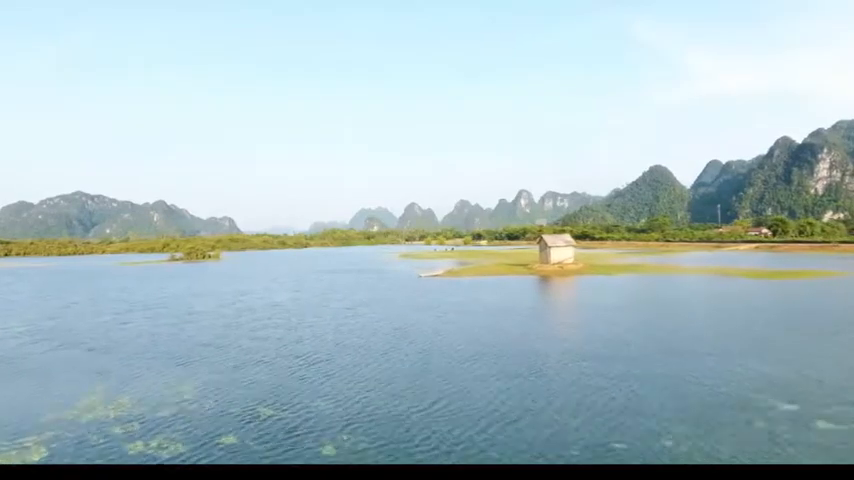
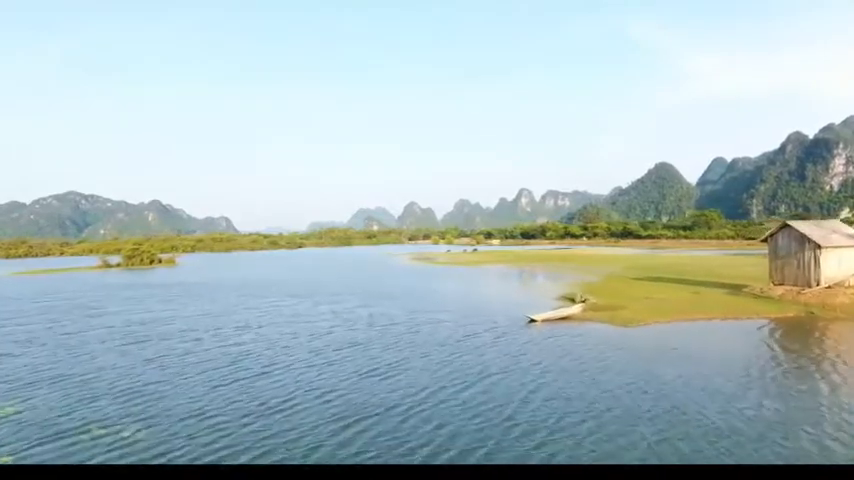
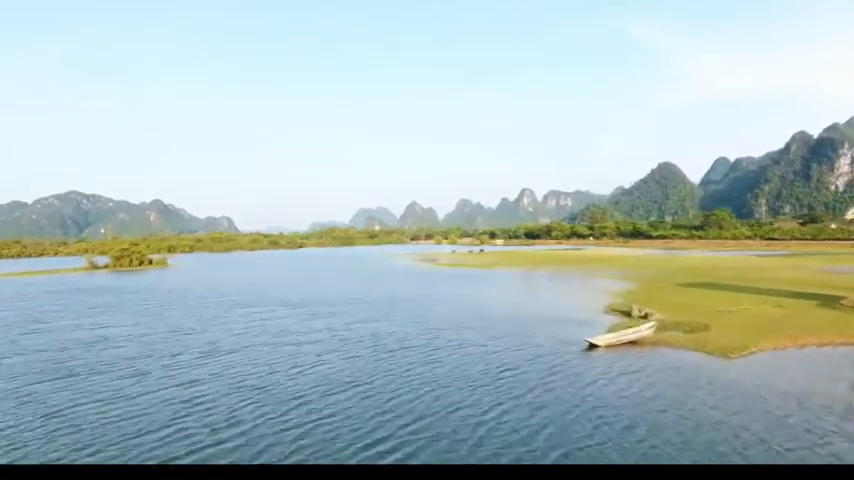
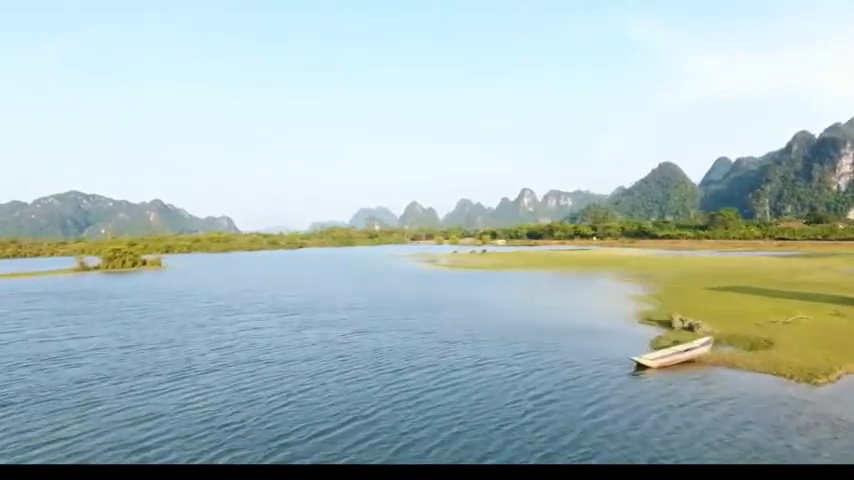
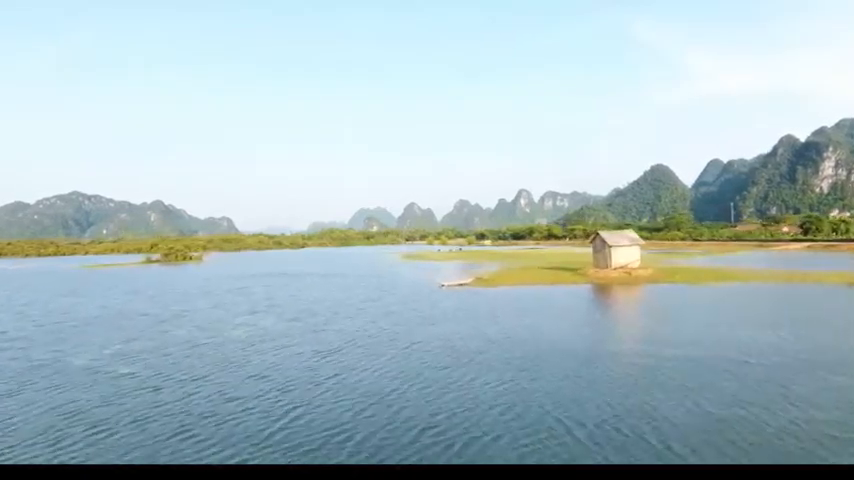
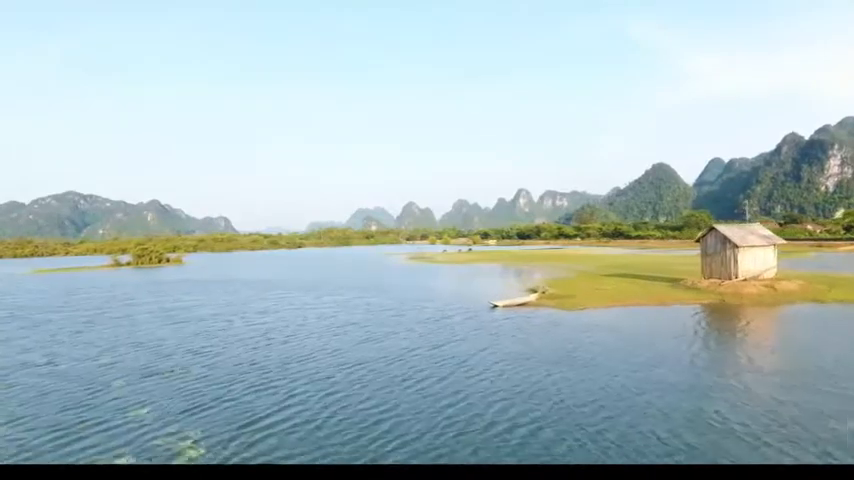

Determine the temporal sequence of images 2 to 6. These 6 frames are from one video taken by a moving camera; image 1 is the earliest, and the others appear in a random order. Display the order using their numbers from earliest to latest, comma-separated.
5, 6, 2, 3, 4
